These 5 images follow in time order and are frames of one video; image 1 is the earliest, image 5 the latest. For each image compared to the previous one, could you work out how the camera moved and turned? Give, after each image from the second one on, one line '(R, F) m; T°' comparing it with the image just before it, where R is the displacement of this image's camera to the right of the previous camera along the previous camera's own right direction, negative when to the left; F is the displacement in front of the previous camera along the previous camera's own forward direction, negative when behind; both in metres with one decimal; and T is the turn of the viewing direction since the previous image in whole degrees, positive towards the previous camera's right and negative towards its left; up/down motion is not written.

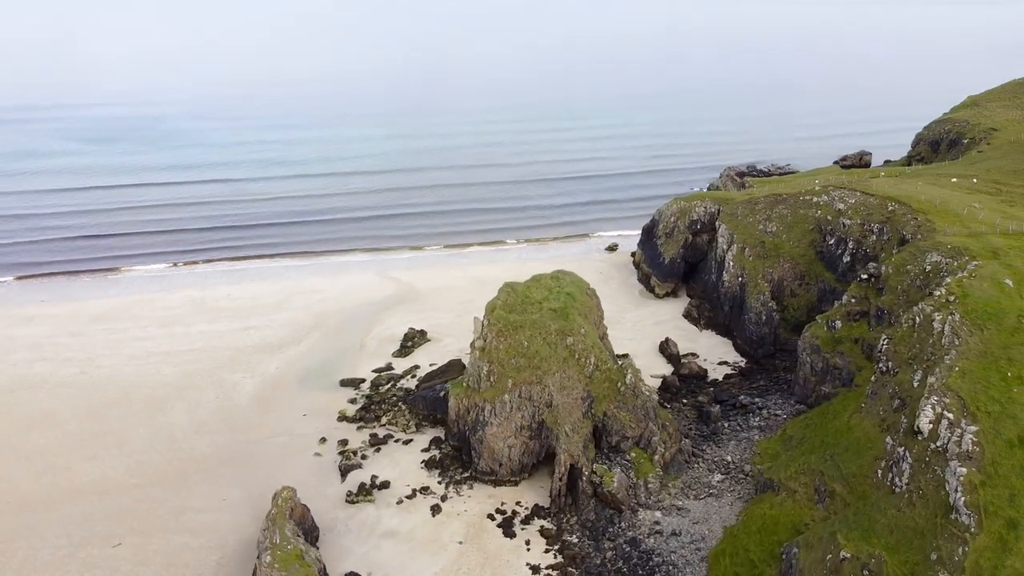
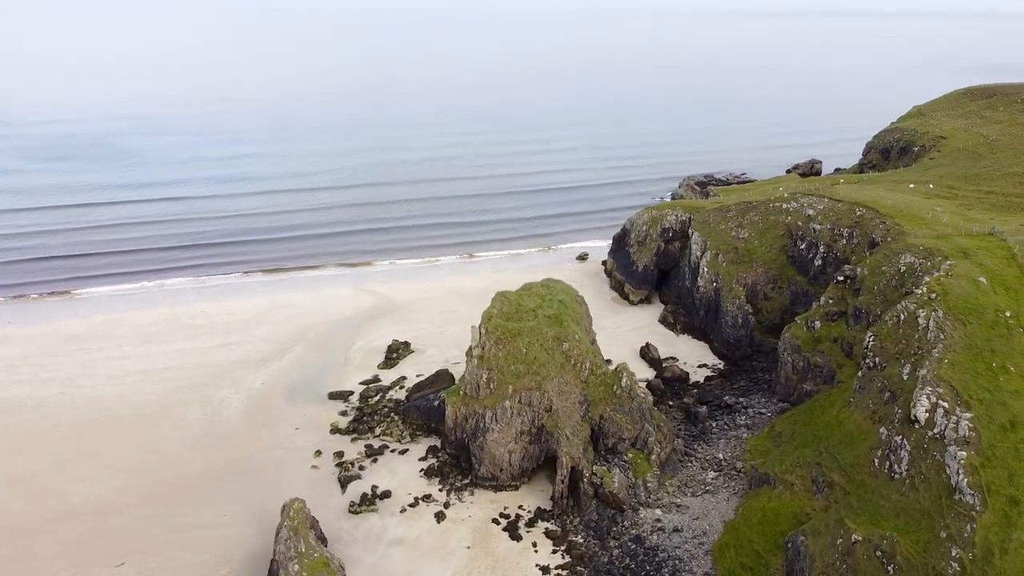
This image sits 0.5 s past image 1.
(-2.0, -0.7) m; +4°
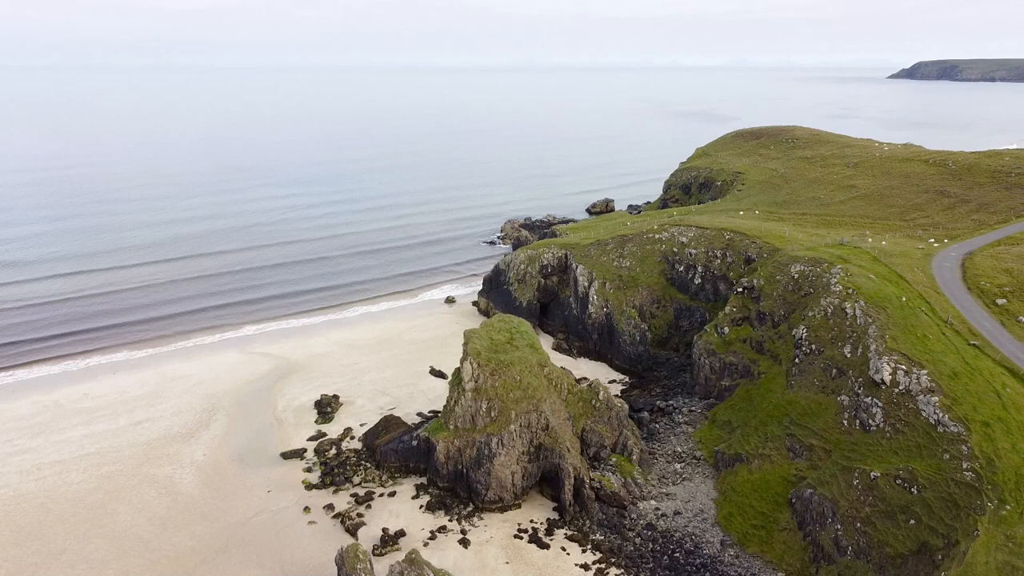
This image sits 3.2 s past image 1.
(-10.4, -1.9) m; +18°
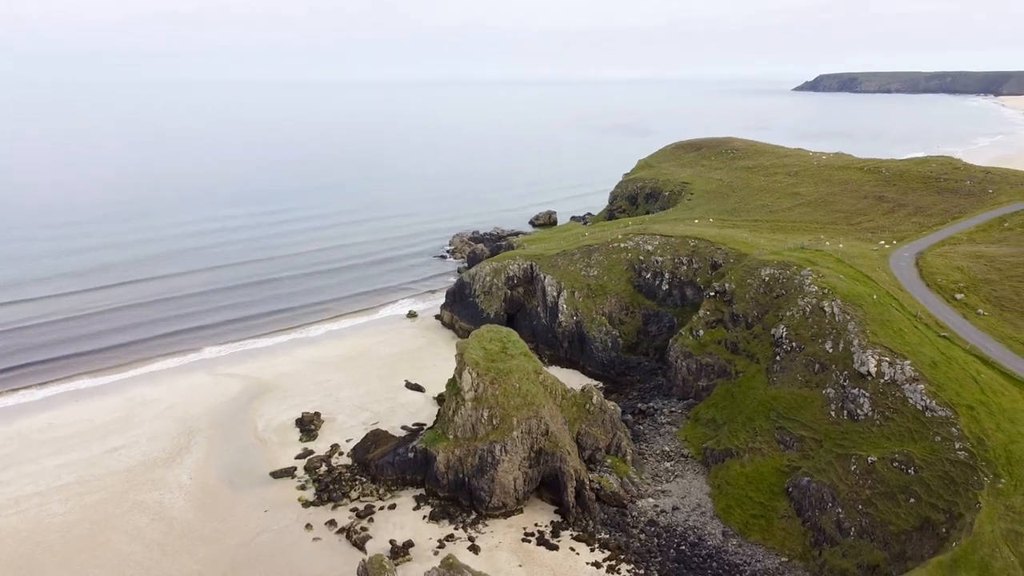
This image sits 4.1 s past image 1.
(-3.4, -0.8) m; +5°
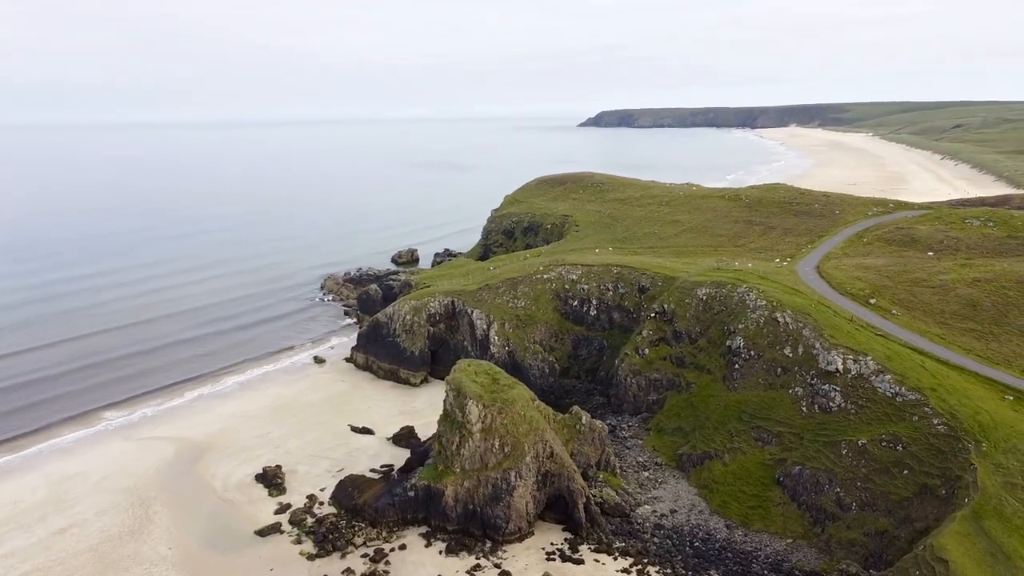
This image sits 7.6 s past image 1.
(-9.4, -0.8) m; +14°
